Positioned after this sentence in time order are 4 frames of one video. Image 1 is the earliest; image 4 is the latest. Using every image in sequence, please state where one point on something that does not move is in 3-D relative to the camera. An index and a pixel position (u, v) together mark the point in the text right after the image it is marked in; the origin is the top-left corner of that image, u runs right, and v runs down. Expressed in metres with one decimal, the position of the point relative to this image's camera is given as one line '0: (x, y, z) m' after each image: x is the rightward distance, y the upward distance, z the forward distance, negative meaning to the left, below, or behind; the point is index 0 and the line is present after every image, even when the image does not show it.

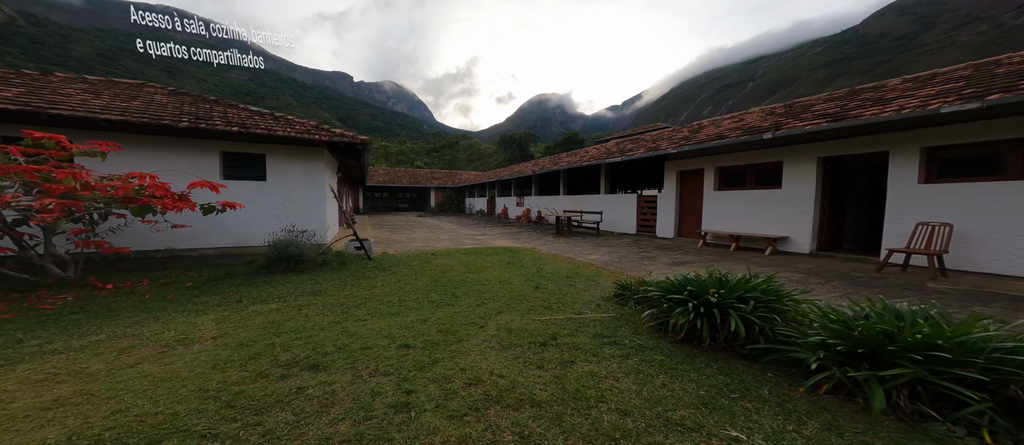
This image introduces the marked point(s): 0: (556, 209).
0: (+1.9, +0.6, +15.0) m
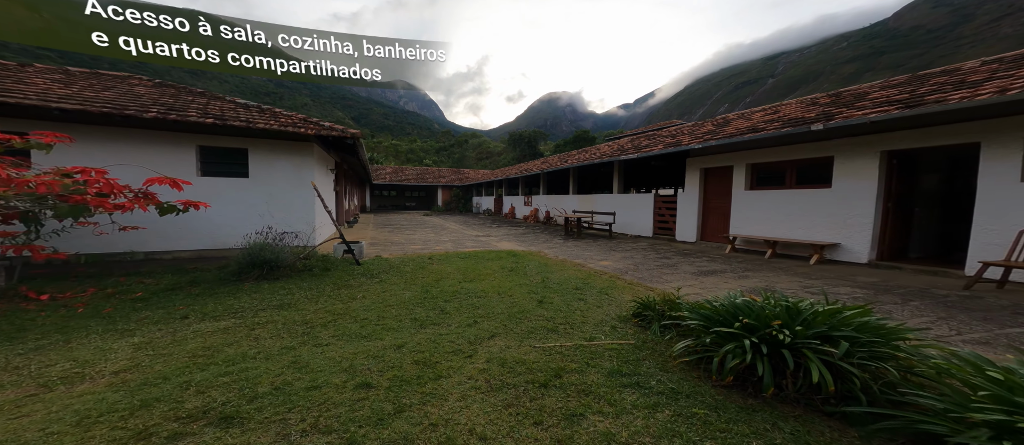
0: (+2.2, +0.5, +14.2) m
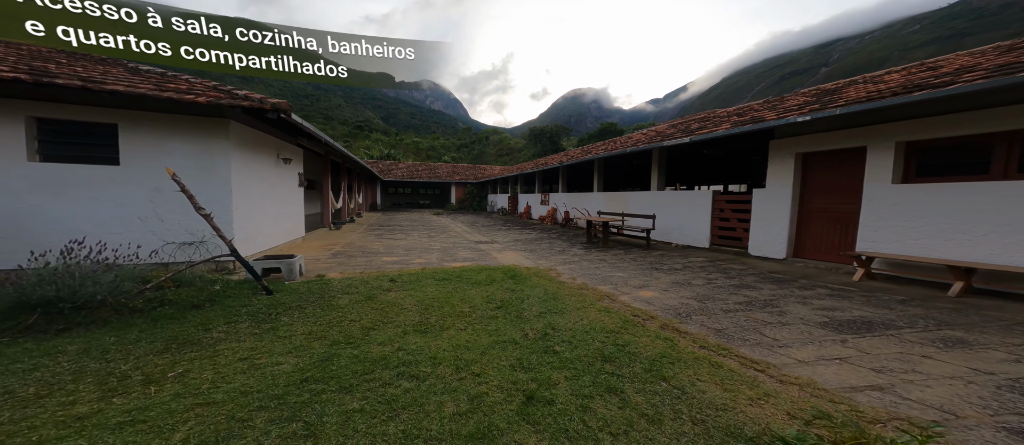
0: (+2.6, +0.4, +11.6) m
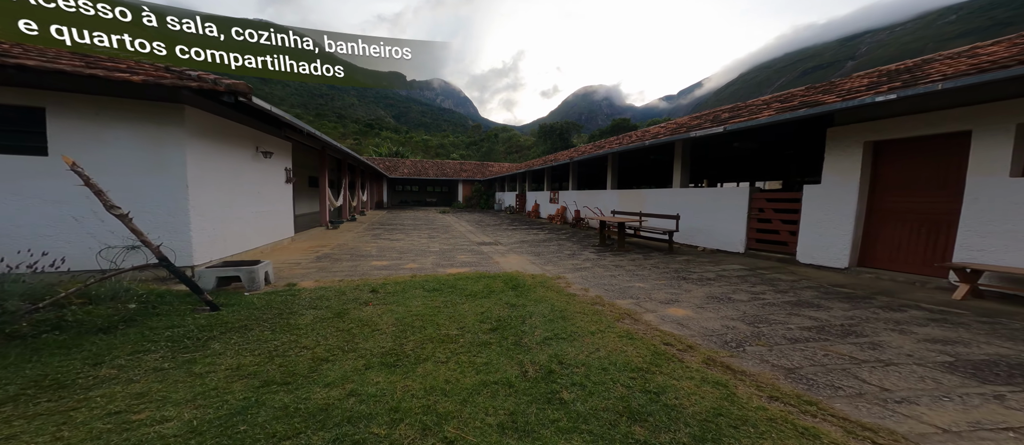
0: (+2.8, +0.4, +10.7) m
